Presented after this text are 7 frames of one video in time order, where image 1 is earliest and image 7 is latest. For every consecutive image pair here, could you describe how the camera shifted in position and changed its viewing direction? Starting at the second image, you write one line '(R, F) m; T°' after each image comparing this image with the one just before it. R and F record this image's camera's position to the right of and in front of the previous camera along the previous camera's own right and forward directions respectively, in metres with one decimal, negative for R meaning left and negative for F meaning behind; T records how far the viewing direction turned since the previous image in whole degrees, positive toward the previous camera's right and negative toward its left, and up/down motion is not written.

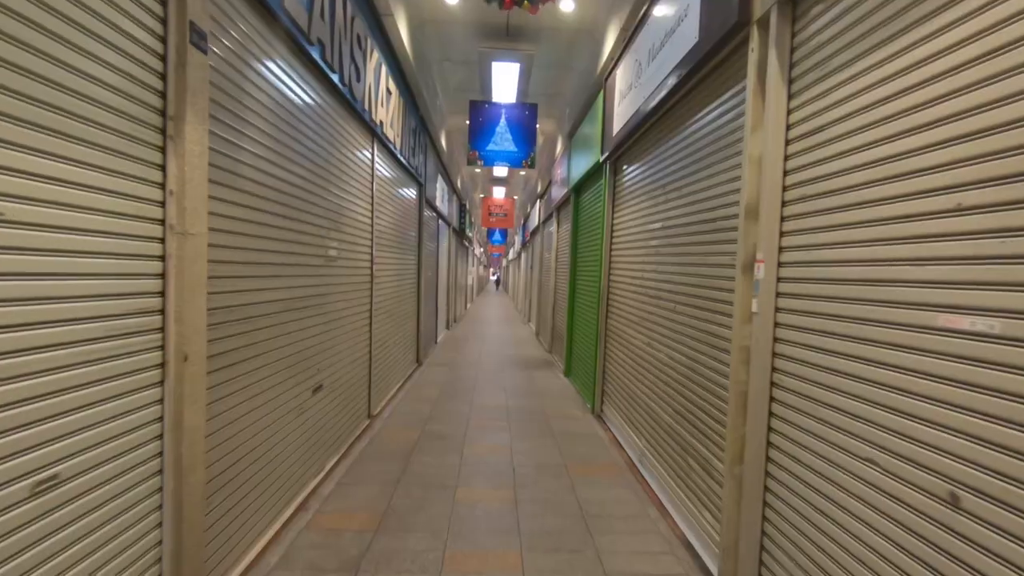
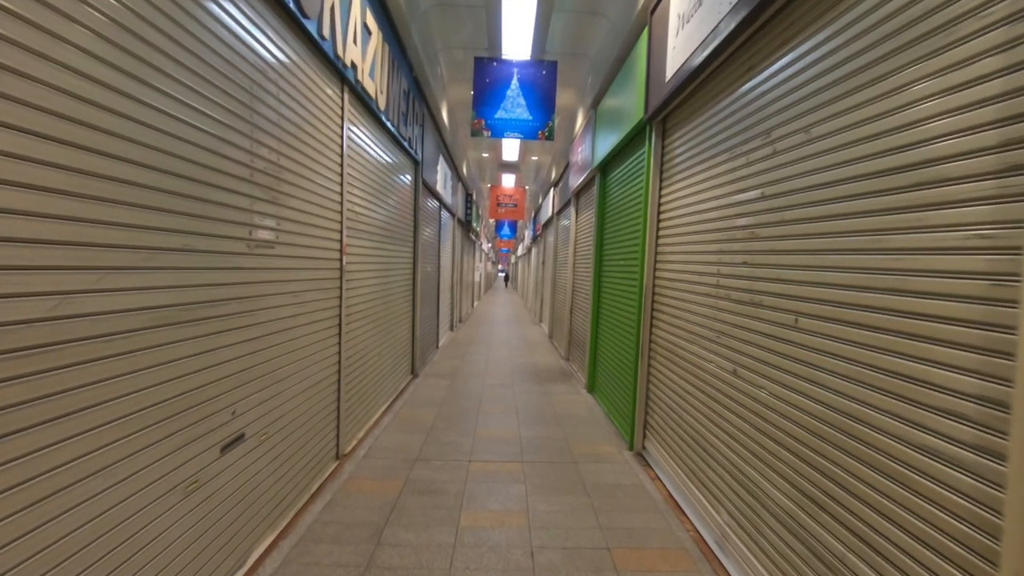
(0.0, +1.0) m; -1°
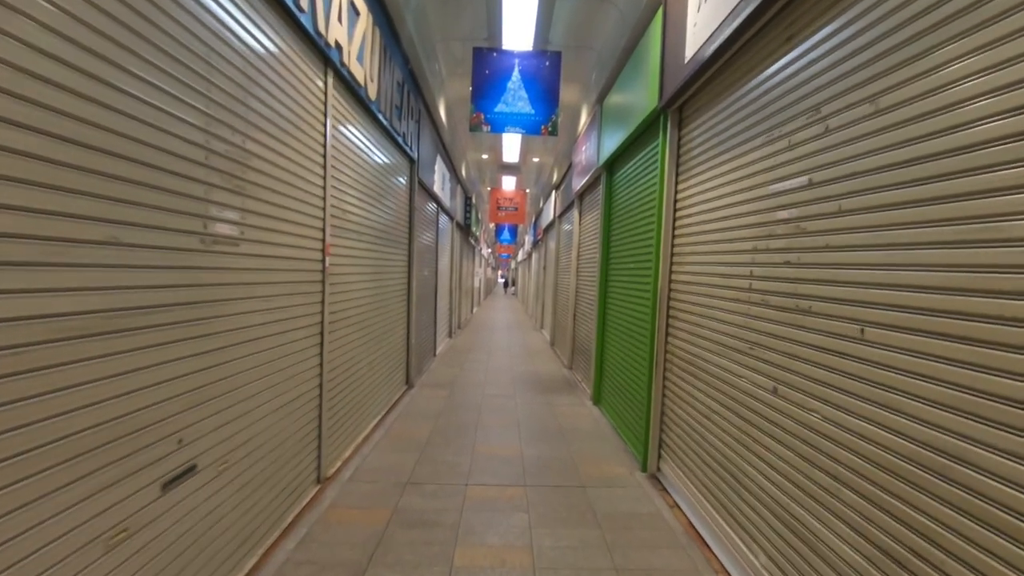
(0.0, +0.3) m; 0°
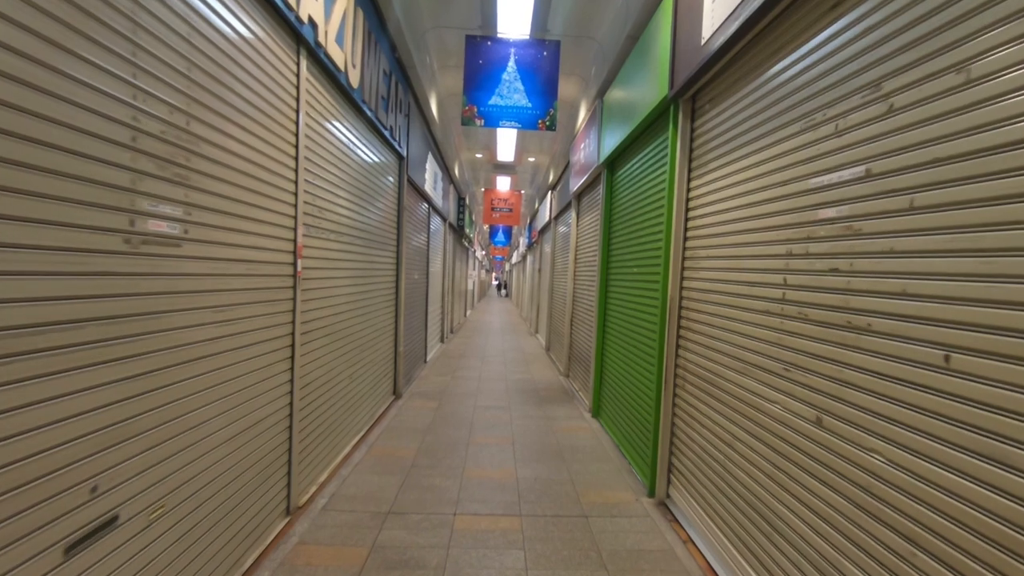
(0.0, +0.3) m; +1°
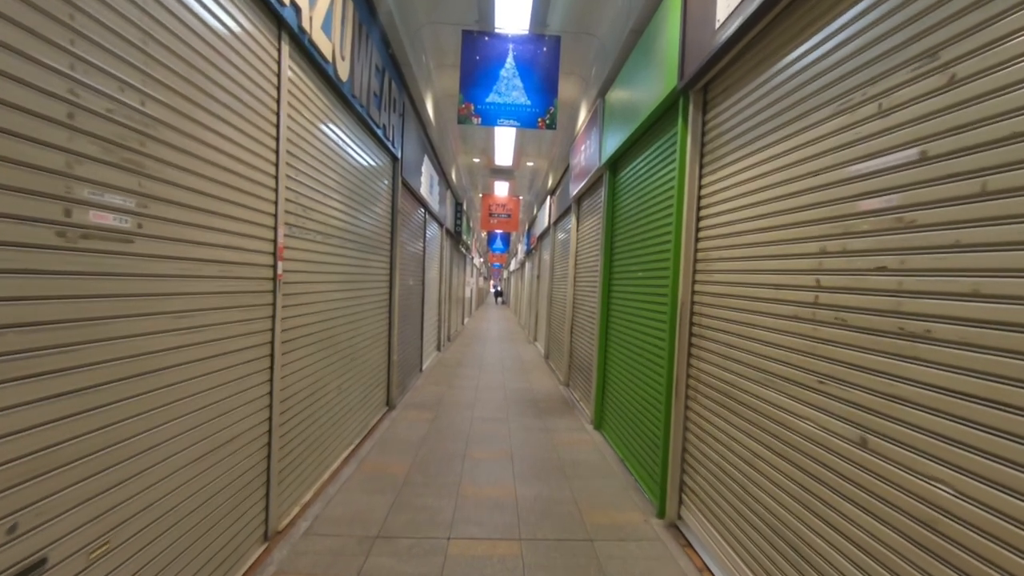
(0.0, +0.2) m; 0°
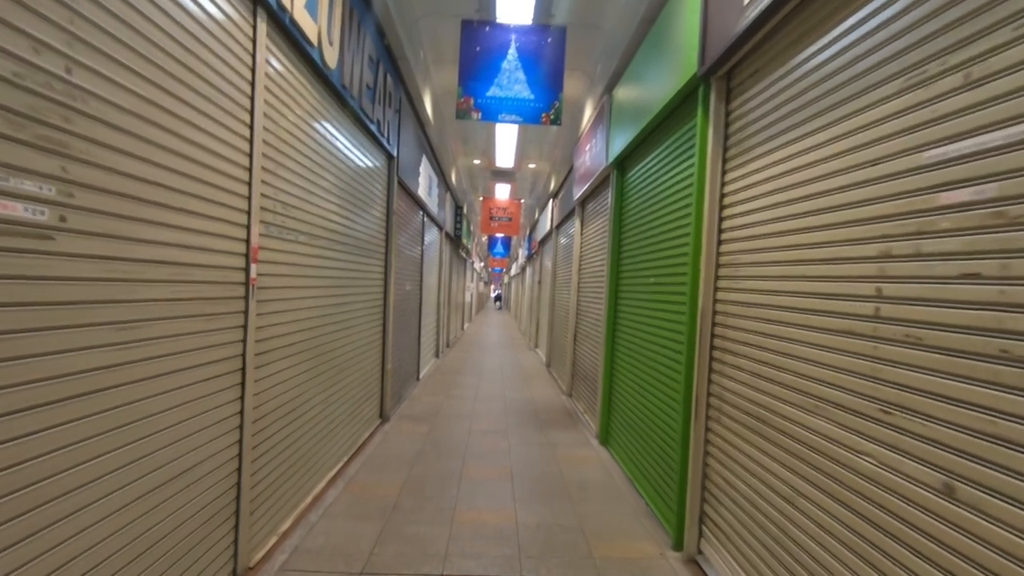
(0.0, +0.2) m; 0°
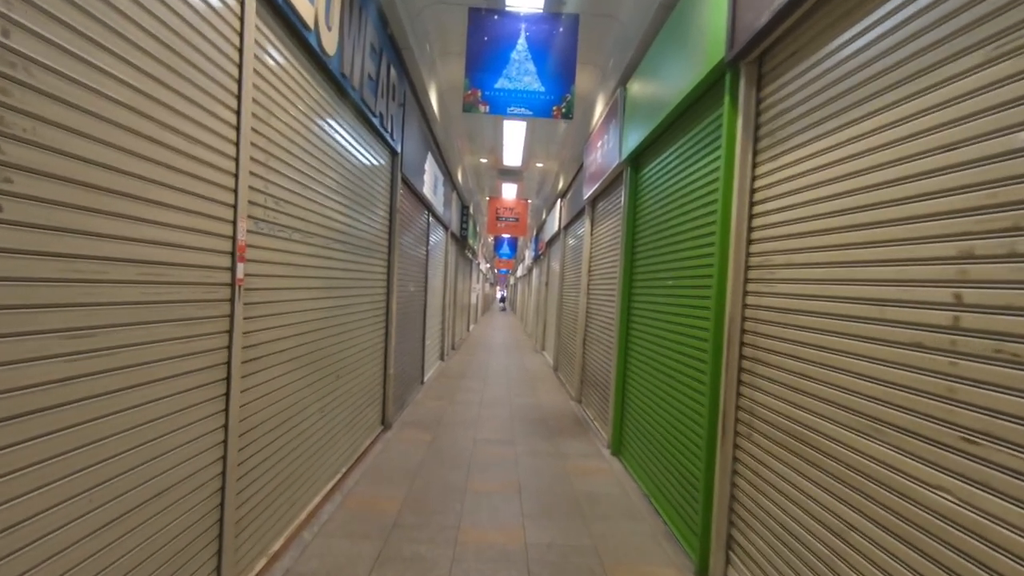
(0.0, +0.2) m; -1°
